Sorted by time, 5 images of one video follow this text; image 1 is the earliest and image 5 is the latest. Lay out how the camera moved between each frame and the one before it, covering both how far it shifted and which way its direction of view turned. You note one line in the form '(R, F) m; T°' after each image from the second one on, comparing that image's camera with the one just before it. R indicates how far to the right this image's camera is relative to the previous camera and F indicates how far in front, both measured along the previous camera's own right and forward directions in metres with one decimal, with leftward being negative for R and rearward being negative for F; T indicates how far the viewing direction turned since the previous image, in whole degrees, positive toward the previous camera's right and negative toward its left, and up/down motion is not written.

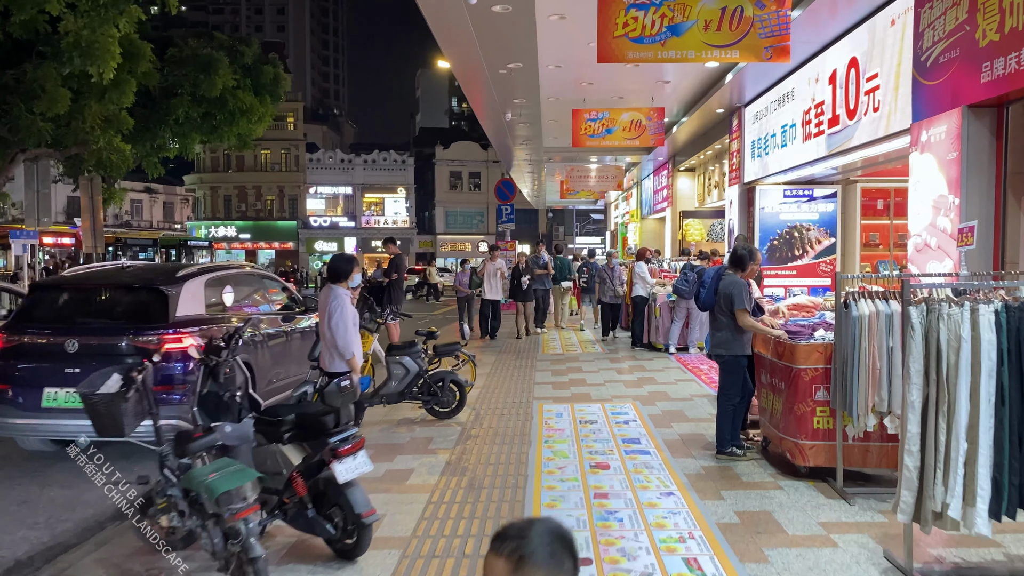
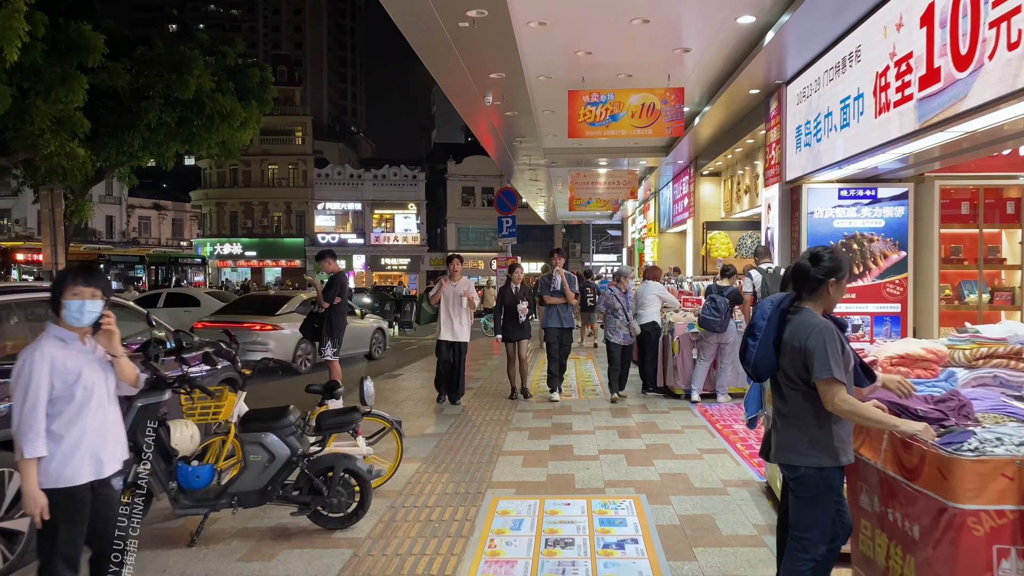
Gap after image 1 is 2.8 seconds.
(+0.5, +2.4) m; -1°
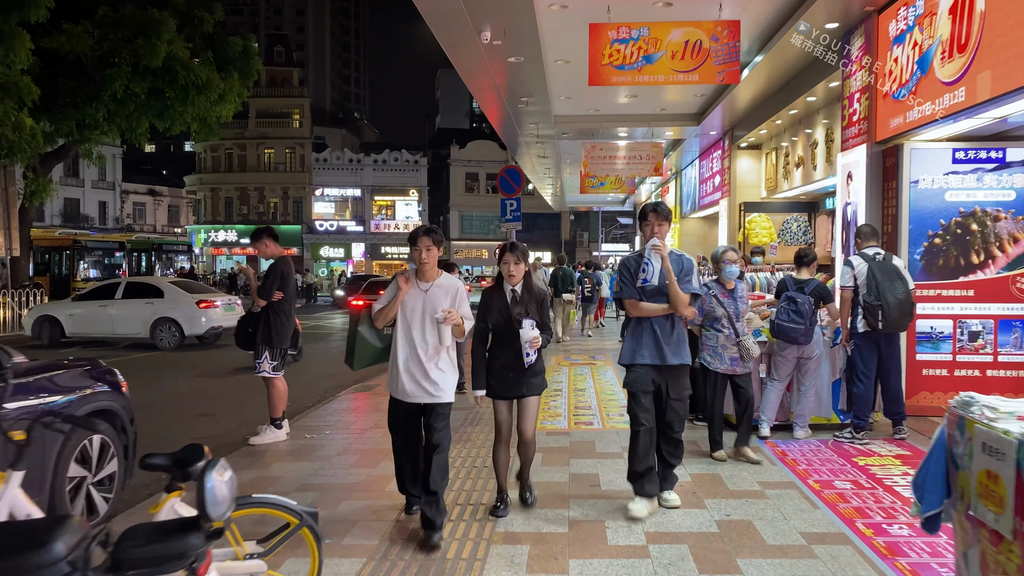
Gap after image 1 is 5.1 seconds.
(0.0, +2.1) m; 0°
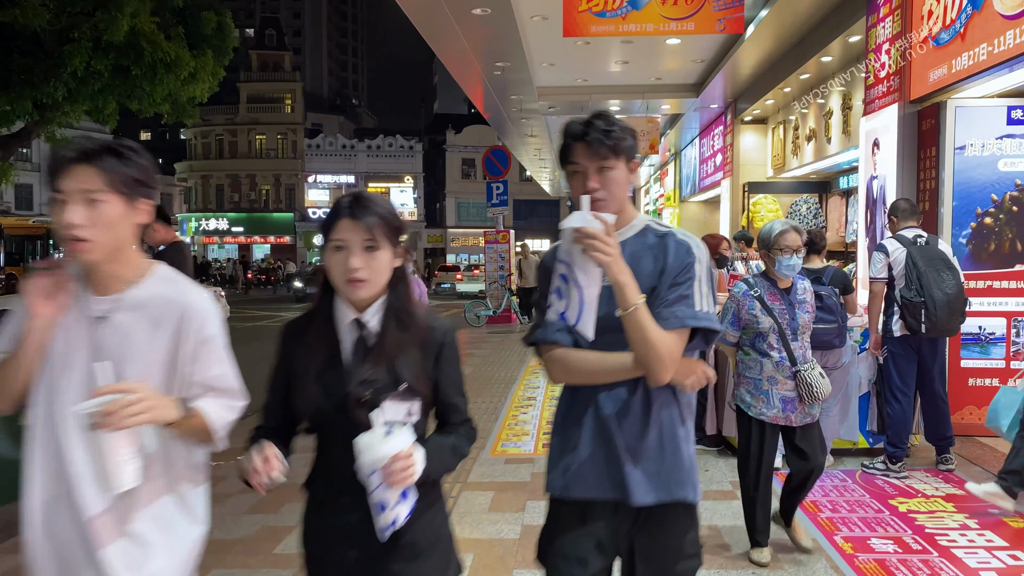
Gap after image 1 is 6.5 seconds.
(+0.3, +1.2) m; 0°
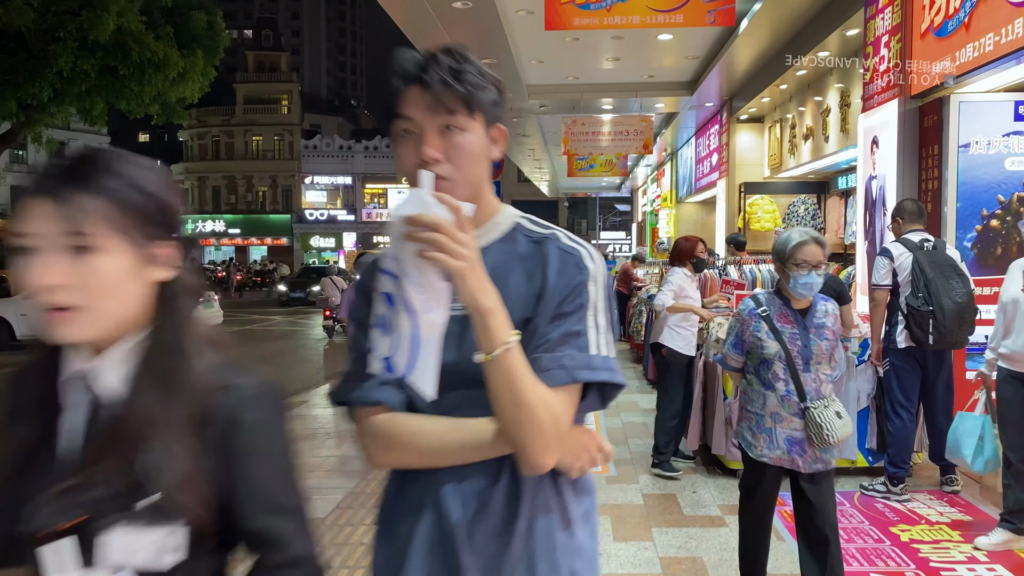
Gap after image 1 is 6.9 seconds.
(+0.1, +0.3) m; 0°
